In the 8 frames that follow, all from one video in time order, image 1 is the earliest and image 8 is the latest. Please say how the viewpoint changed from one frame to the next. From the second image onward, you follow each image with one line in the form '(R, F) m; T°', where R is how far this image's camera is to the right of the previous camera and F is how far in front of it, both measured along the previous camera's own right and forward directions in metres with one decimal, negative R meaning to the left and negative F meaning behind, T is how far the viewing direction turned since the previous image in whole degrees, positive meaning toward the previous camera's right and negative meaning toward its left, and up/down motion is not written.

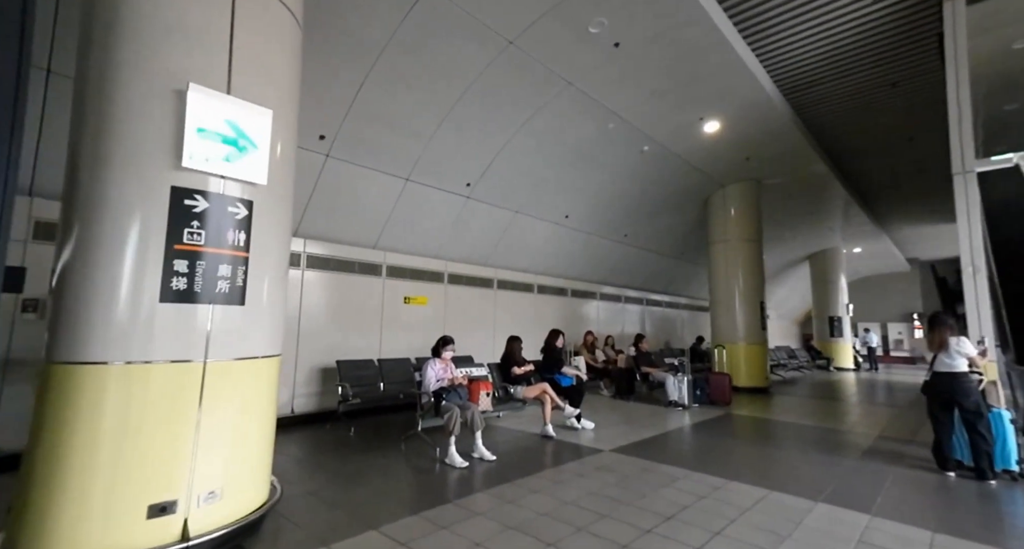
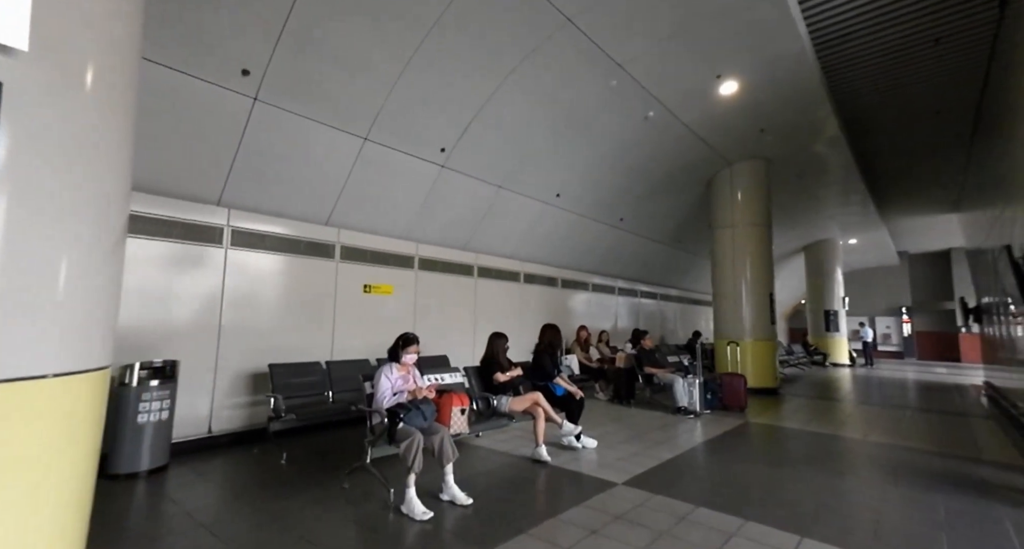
(0.0, +1.0) m; +2°
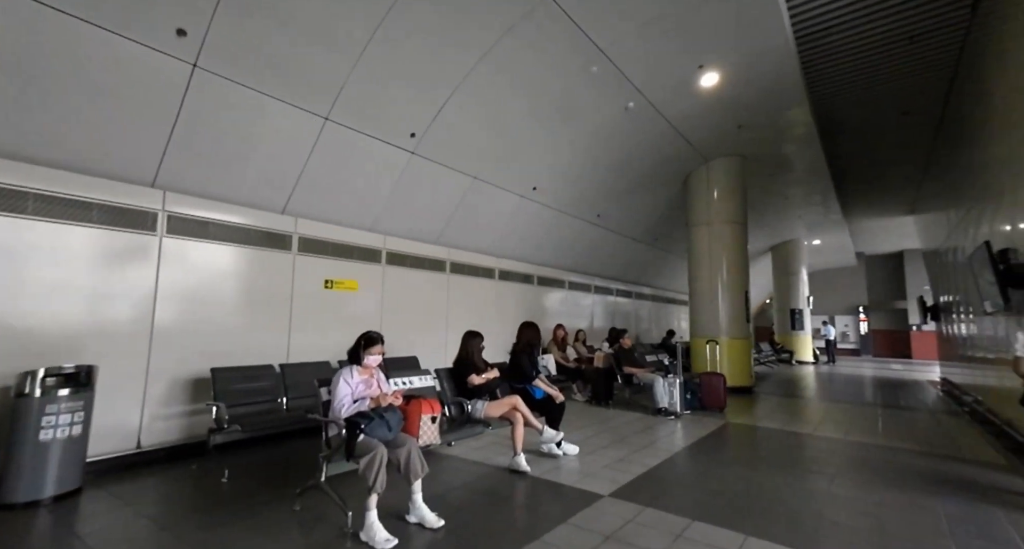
(0.0, +0.3) m; +4°
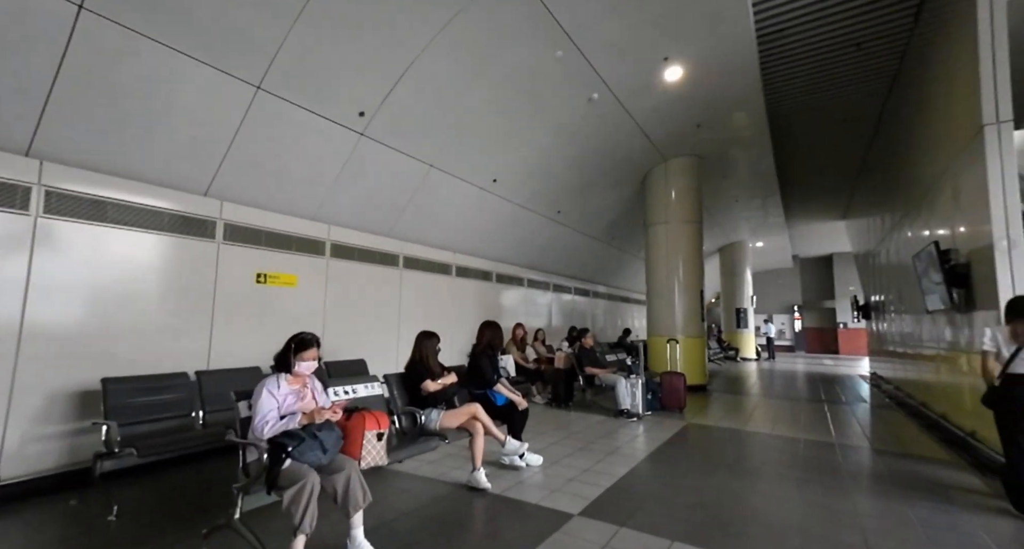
(0.0, +0.3) m; +6°
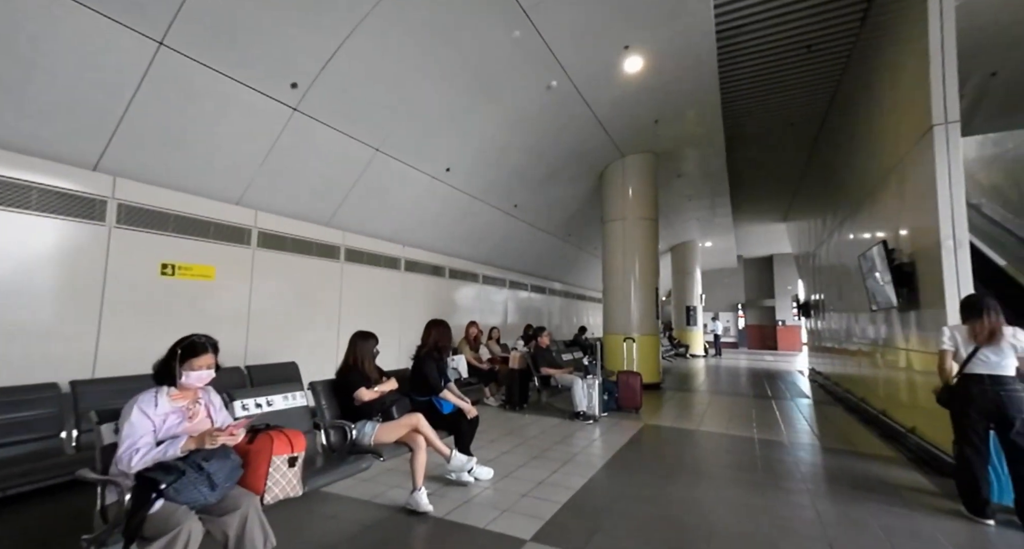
(+0.1, +0.3) m; +6°
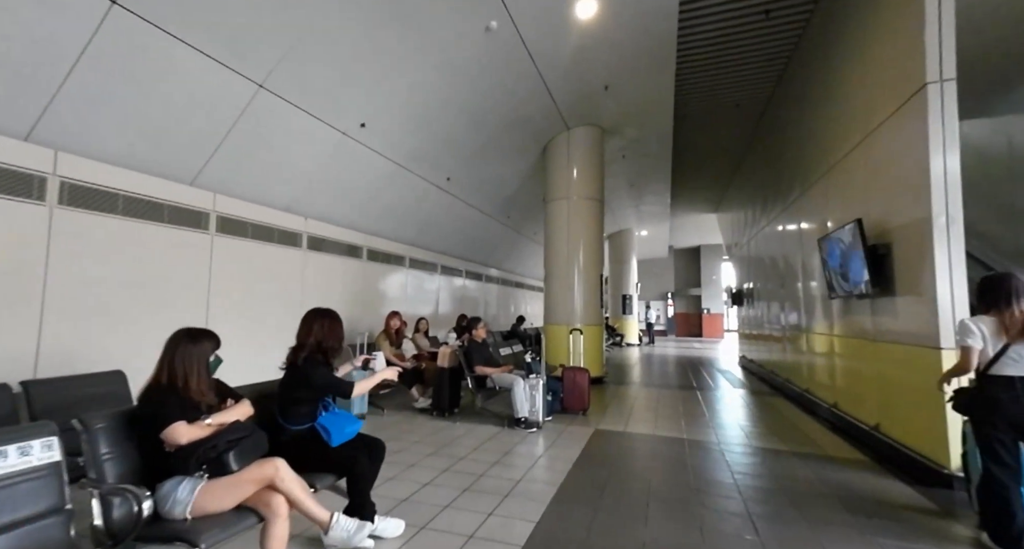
(+0.1, +0.9) m; +9°
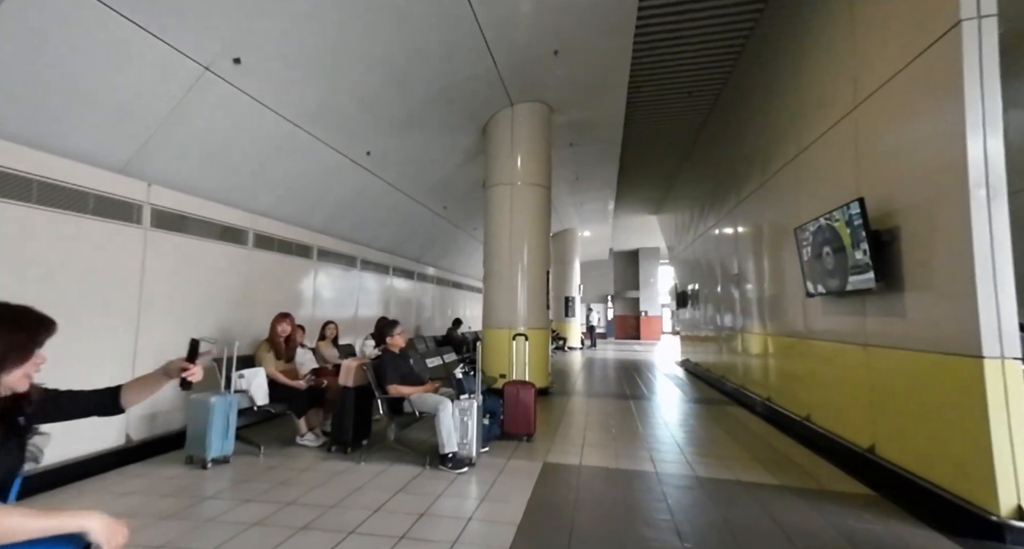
(+0.1, +1.0) m; +8°
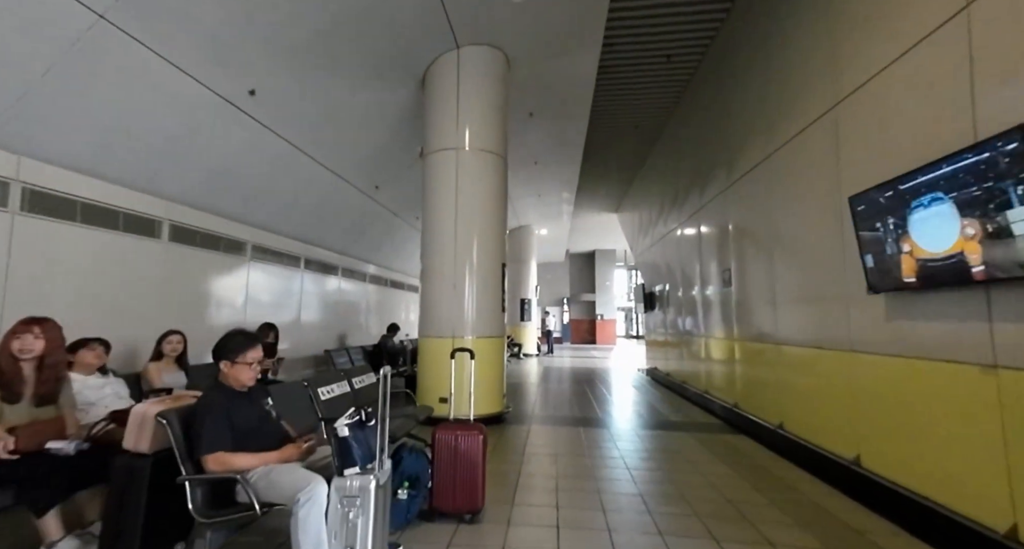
(+0.1, +1.5) m; +6°
